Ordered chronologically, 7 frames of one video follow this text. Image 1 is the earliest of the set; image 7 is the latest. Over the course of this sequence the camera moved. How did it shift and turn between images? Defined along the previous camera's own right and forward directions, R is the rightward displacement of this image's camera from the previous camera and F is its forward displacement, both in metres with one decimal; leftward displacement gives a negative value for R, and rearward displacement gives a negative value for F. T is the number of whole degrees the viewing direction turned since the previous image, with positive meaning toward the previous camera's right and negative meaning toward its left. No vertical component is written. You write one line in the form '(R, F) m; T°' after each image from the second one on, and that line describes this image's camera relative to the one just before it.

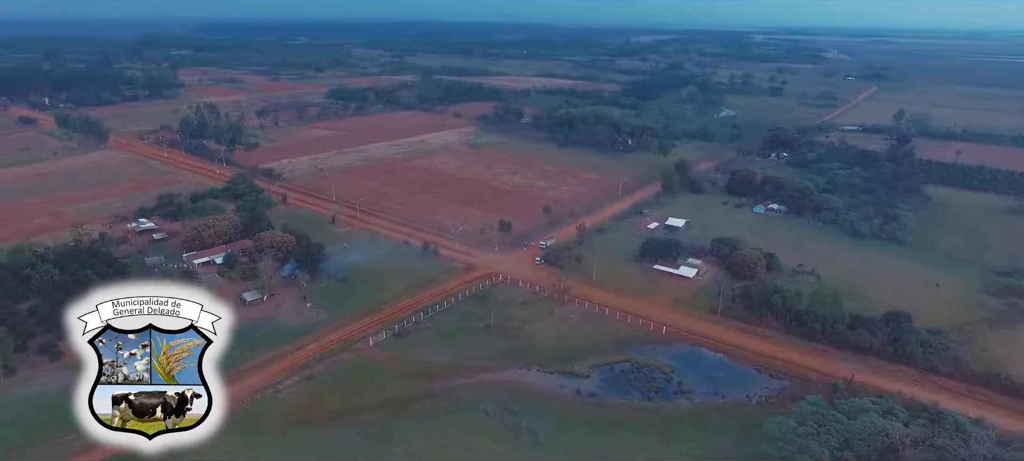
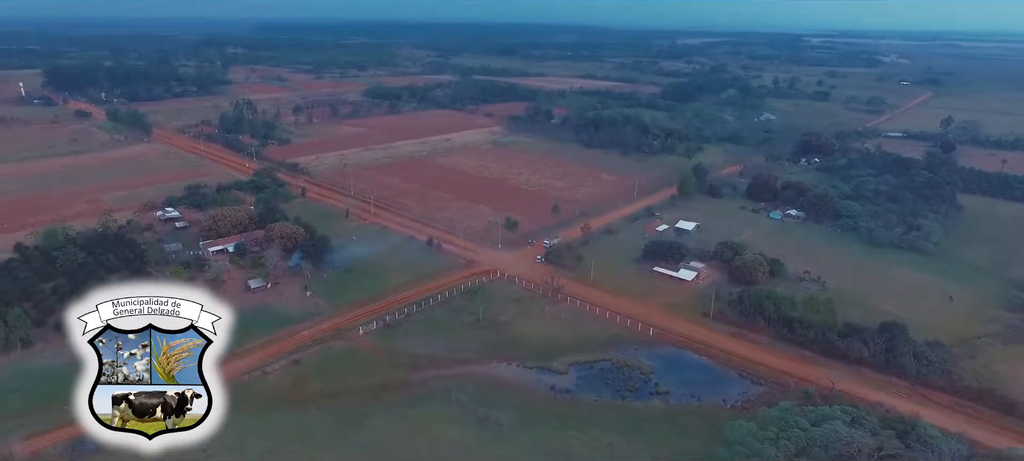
(+2.2, -0.3) m; -4°
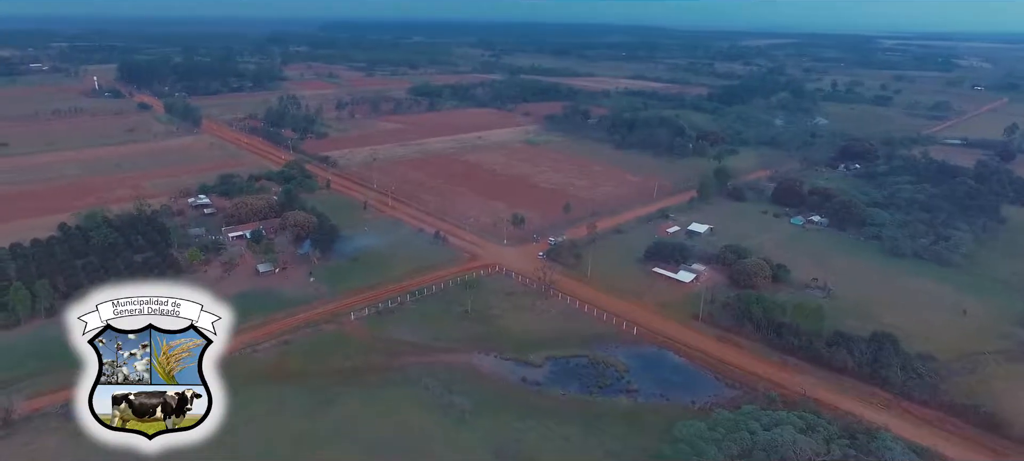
(+2.8, -0.4) m; -5°
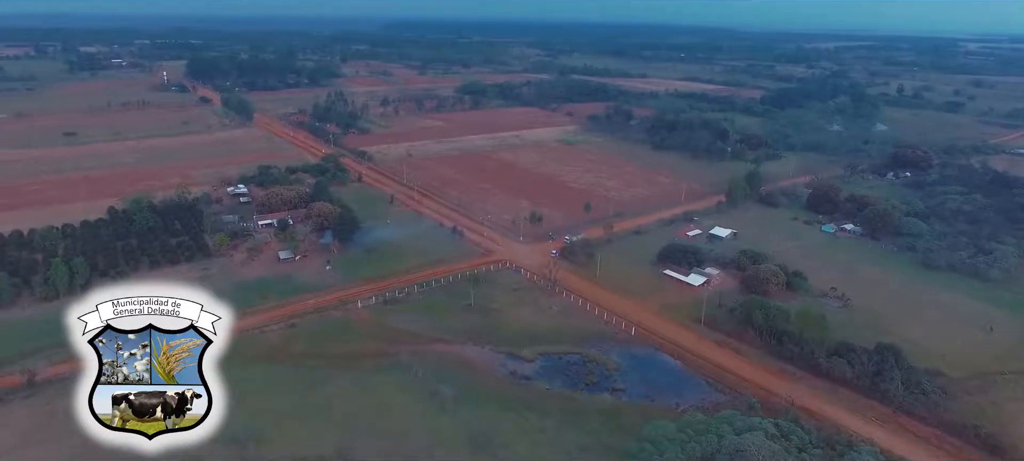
(+2.2, -0.3) m; -5°
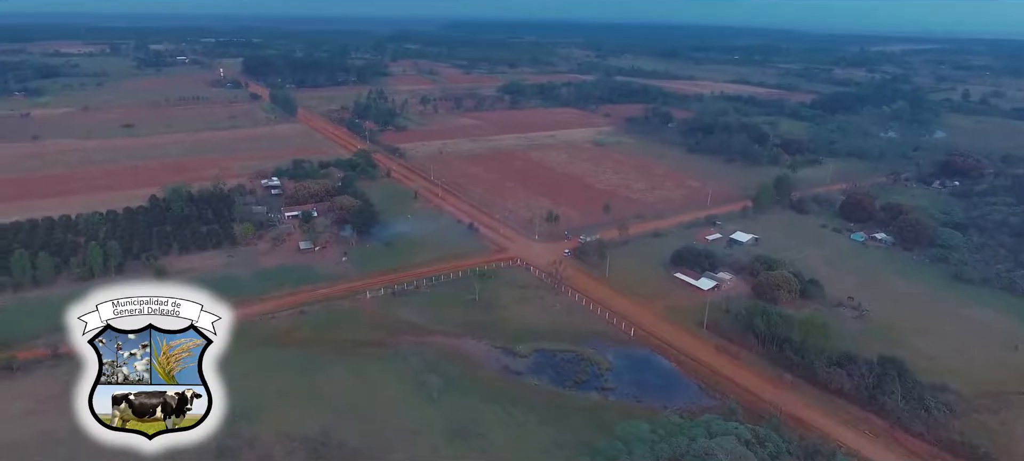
(+1.9, -0.3) m; -5°
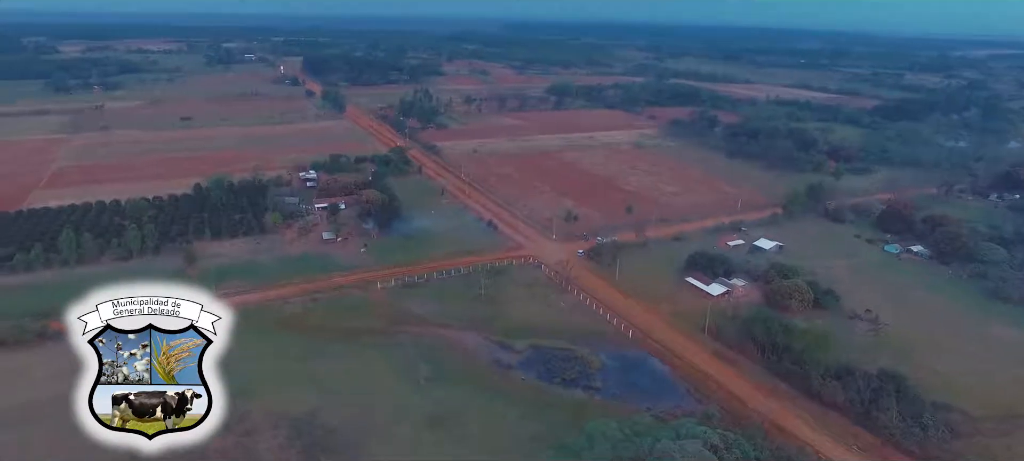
(+2.2, -0.3) m; -5°
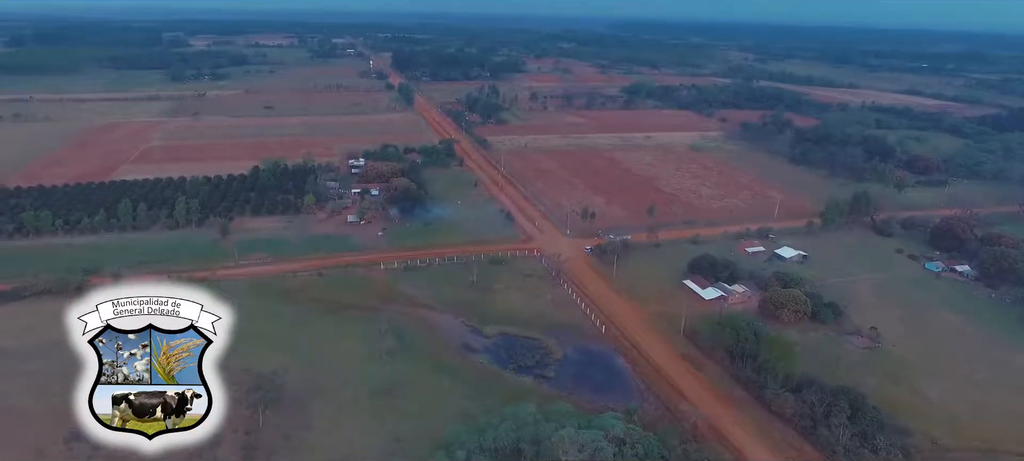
(+4.7, -0.4) m; -9°
